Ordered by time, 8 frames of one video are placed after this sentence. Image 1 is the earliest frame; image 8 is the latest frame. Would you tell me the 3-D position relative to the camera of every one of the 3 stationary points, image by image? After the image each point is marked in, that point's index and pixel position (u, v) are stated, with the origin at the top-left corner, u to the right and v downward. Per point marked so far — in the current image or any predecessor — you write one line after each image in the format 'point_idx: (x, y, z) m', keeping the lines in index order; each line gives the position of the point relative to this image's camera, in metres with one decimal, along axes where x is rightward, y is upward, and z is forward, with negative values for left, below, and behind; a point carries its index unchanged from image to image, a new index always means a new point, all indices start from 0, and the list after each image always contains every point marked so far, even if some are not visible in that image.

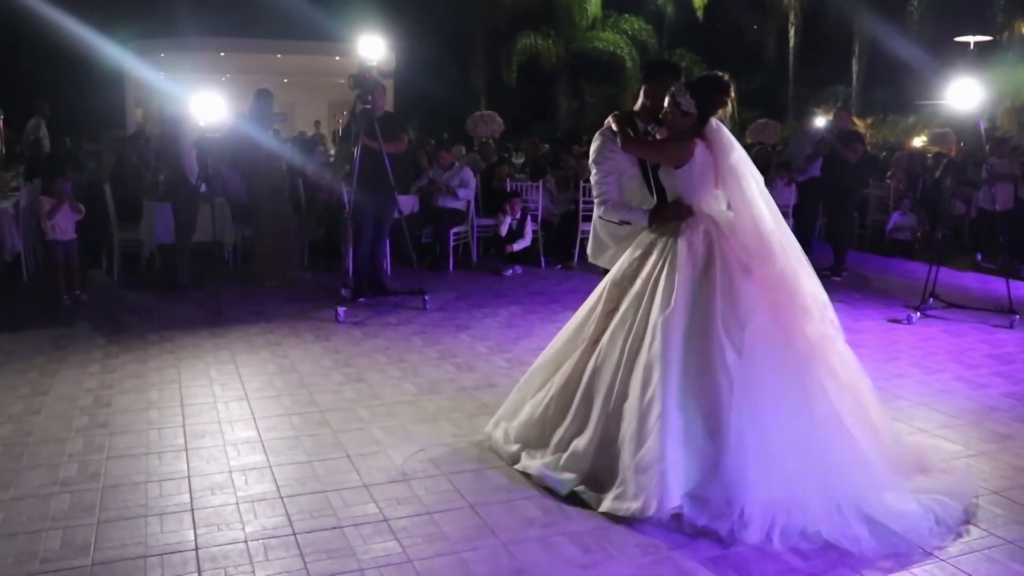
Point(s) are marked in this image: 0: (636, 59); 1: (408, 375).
0: (+1.8, +3.8, +15.4) m
1: (-0.6, -0.5, +5.3) m
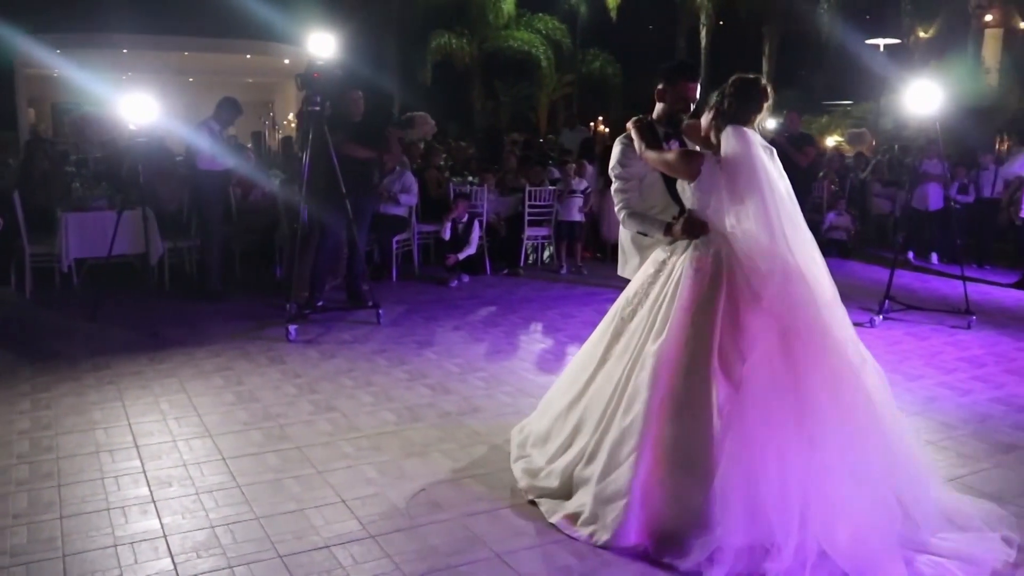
0: (+0.5, +3.7, +15.2) m
1: (-0.7, -0.6, +4.8) m
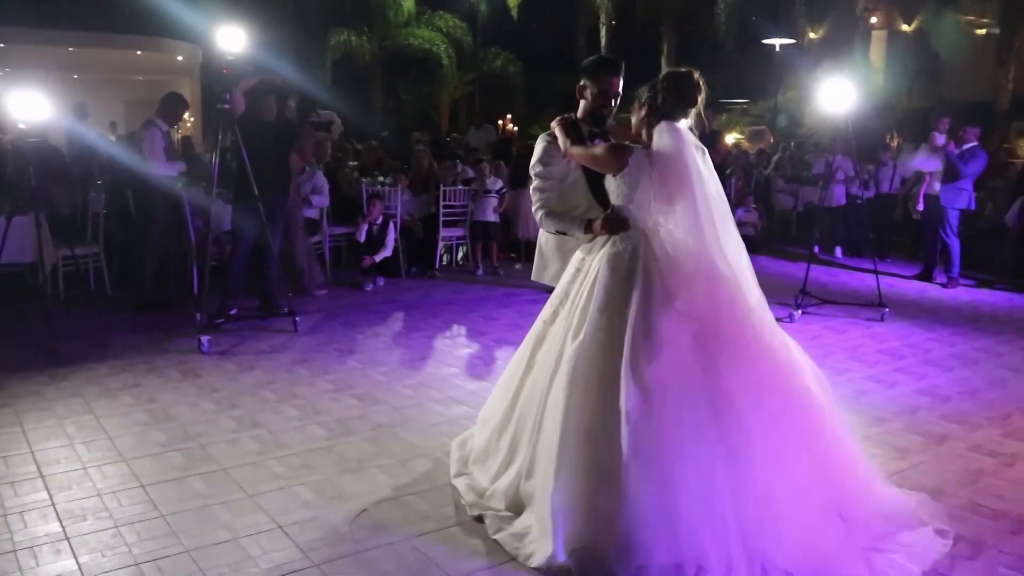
0: (-1.0, +3.7, +15.0) m
1: (-1.0, -0.6, +4.6) m
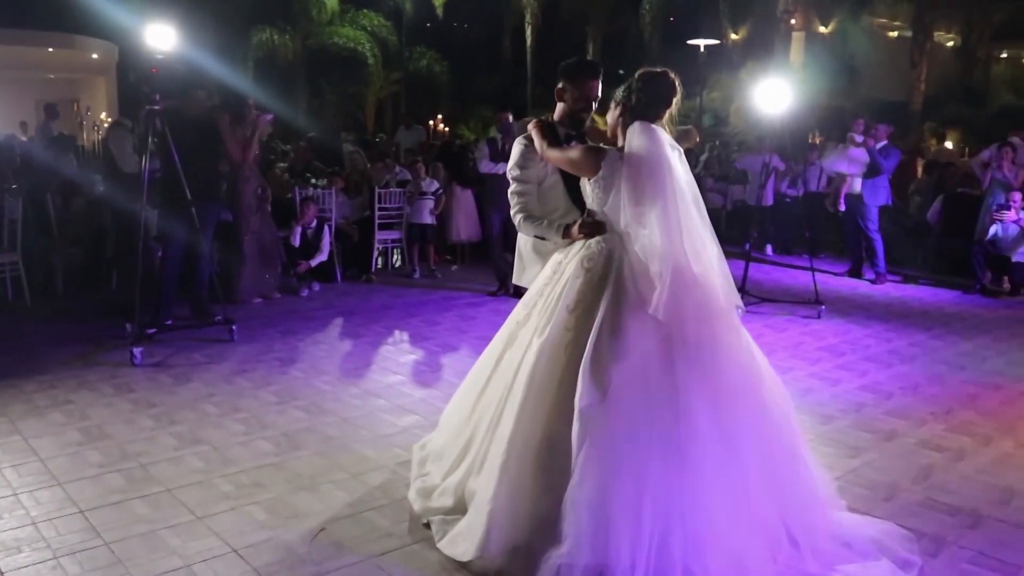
0: (-2.1, +3.7, +14.8) m
1: (-1.2, -0.7, +4.4) m
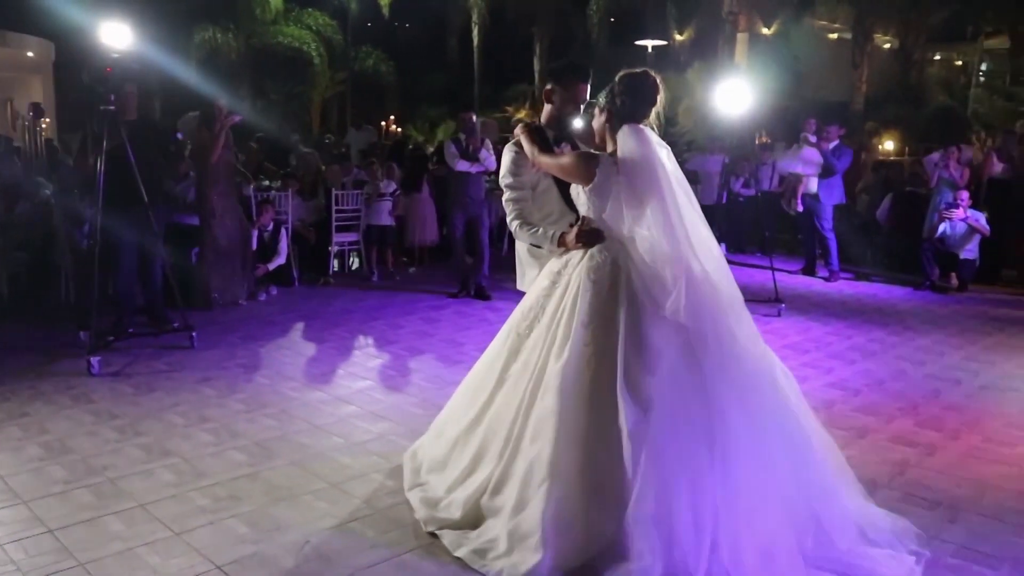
0: (-2.9, +3.6, +14.6) m
1: (-1.3, -0.7, +4.3) m
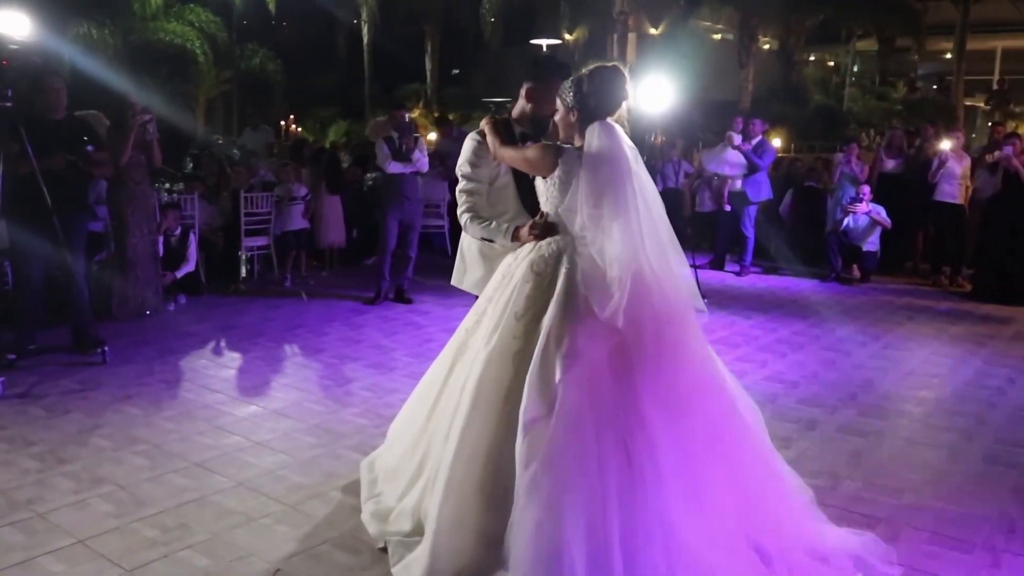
0: (-4.5, +3.5, +13.9) m
1: (-1.5, -0.7, +3.9) m
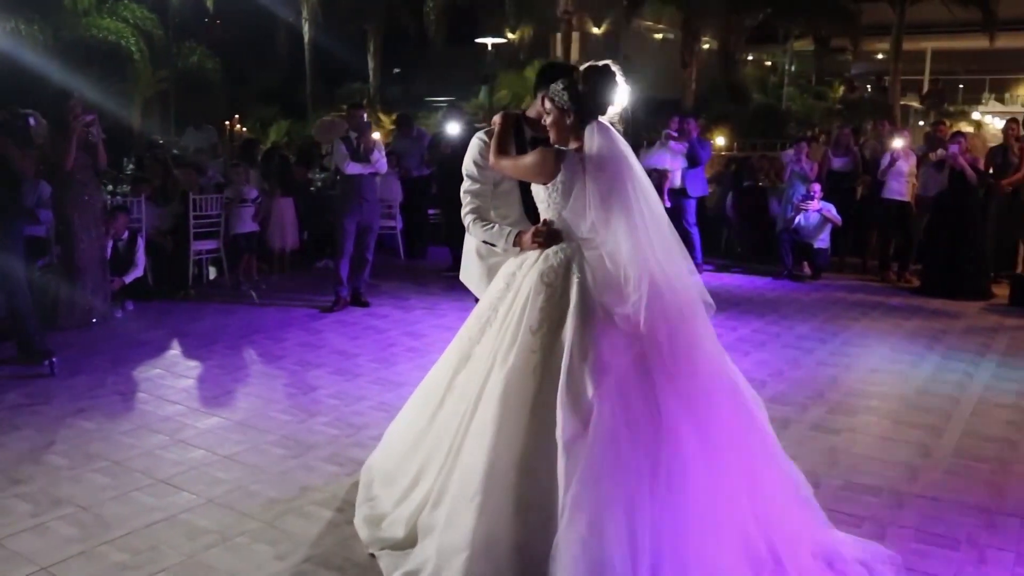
0: (-5.2, +3.5, +13.5) m
1: (-1.6, -0.8, +3.7) m
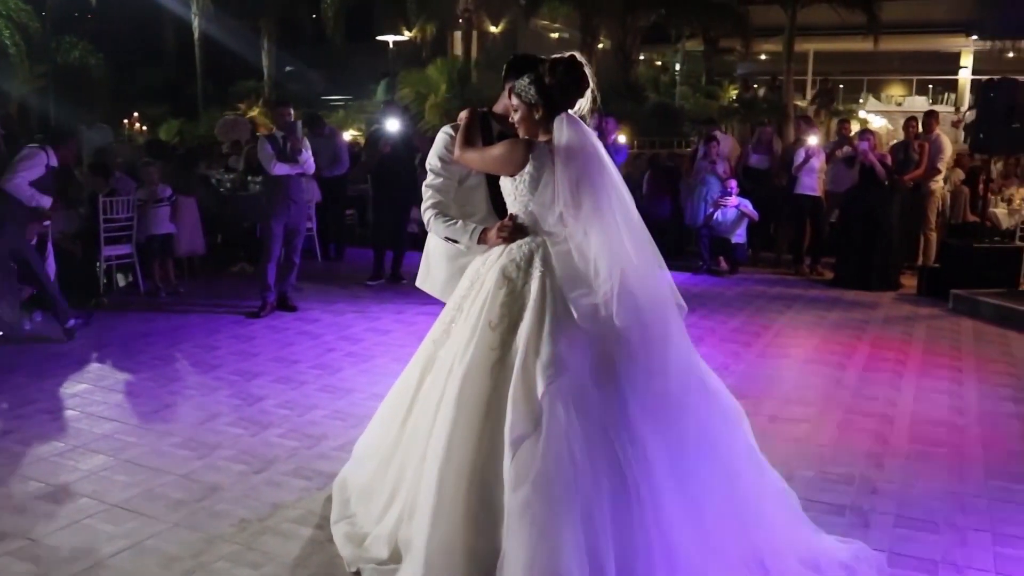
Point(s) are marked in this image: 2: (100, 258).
0: (-6.5, +3.3, +12.7) m
1: (-1.6, -0.8, +3.4) m
2: (-3.1, +0.2, +7.0) m
